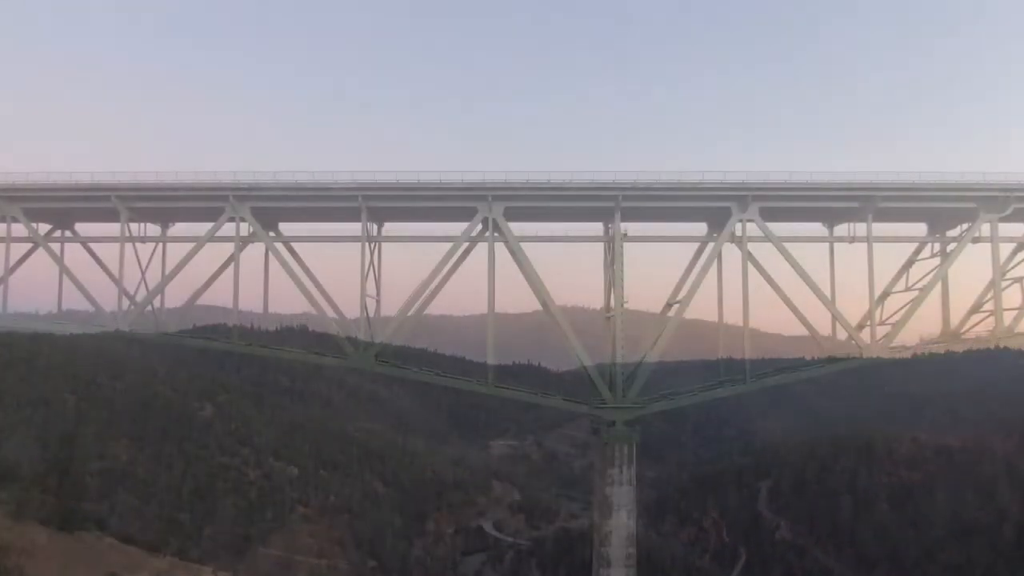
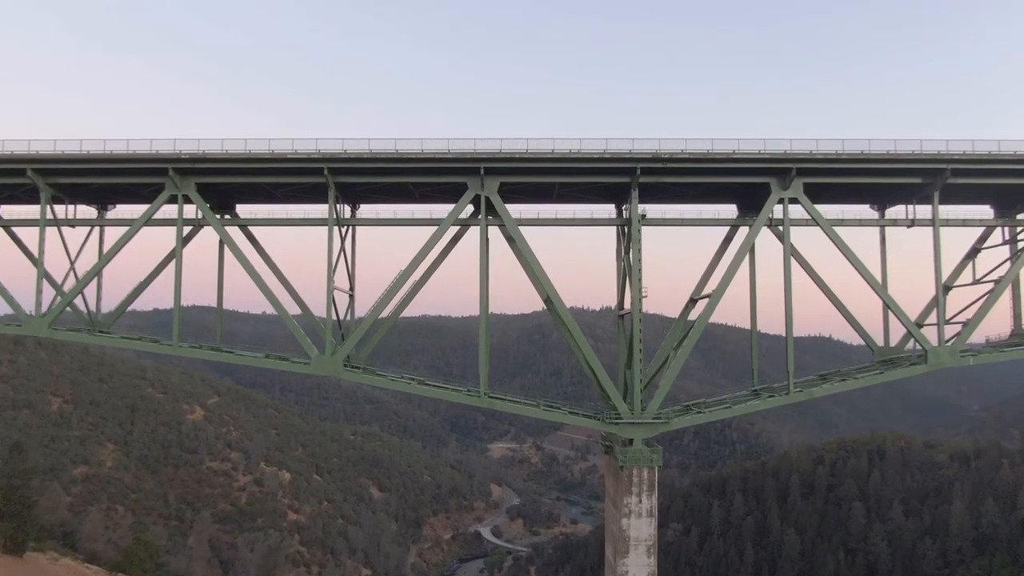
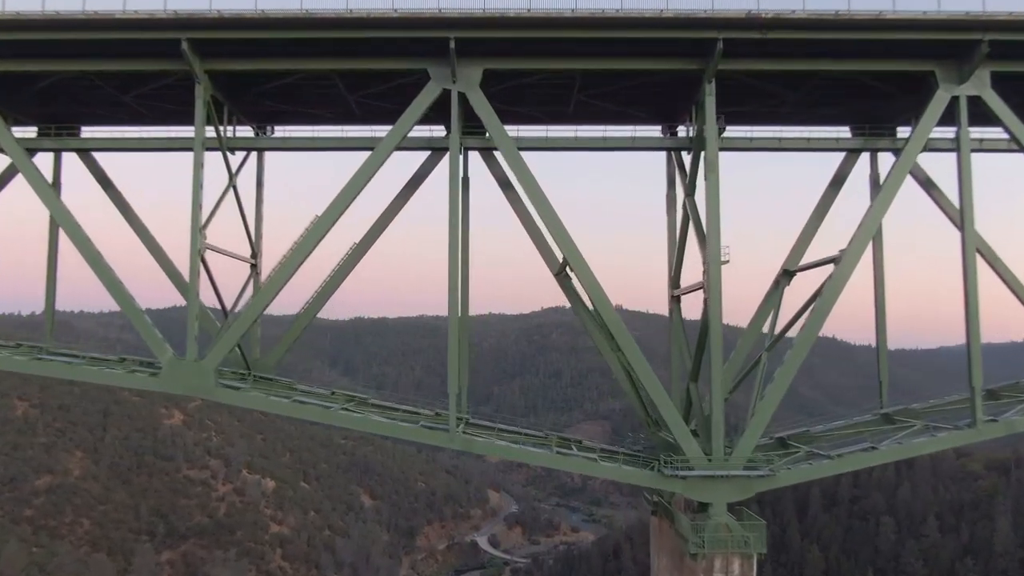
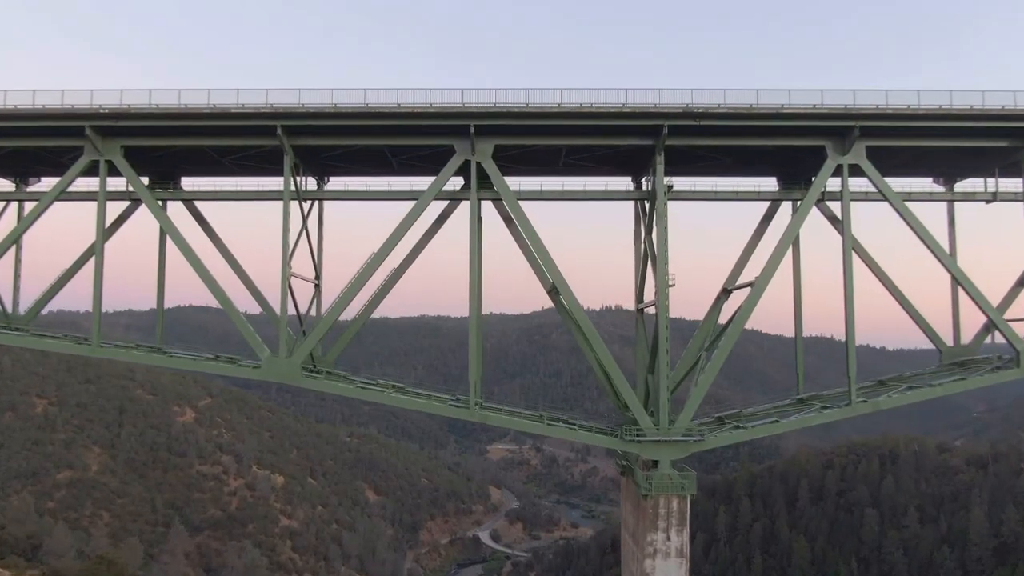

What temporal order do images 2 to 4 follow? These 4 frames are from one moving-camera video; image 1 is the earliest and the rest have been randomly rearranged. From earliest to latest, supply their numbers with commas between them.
2, 4, 3
